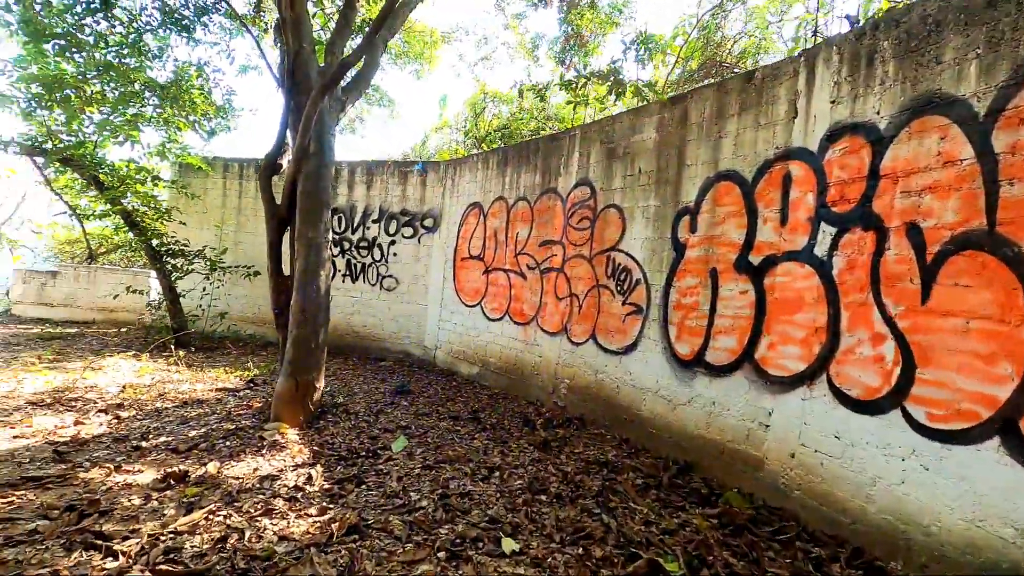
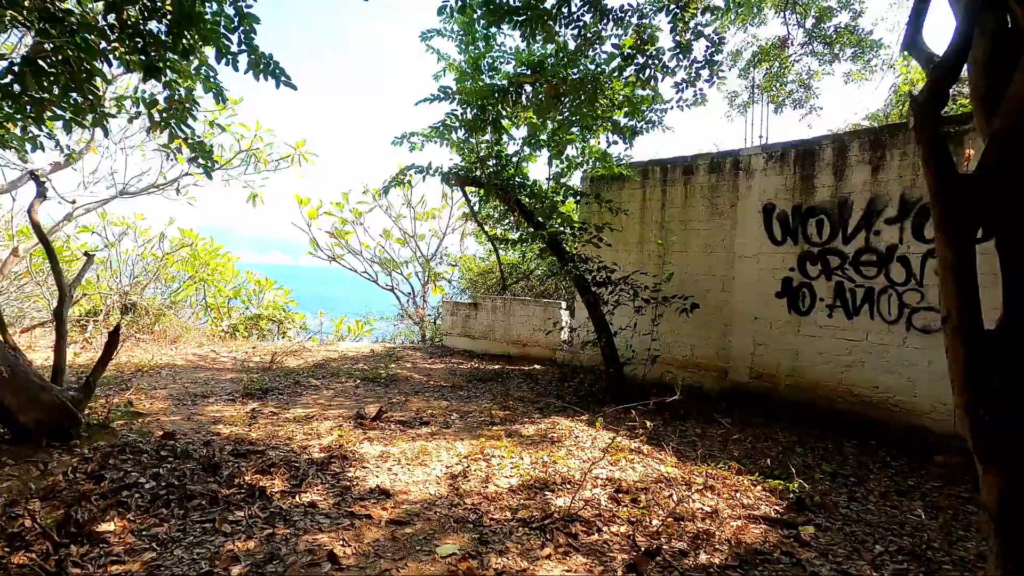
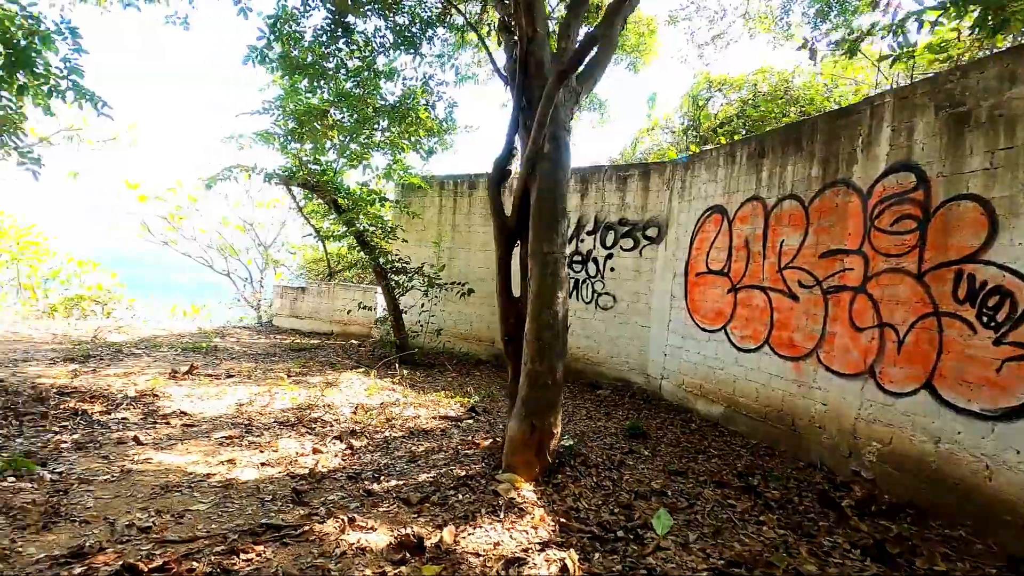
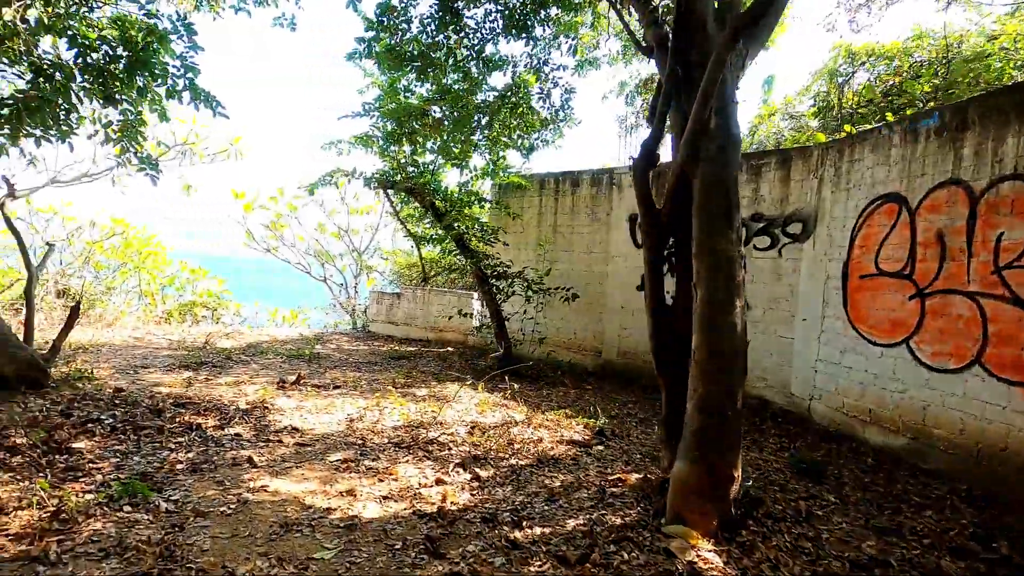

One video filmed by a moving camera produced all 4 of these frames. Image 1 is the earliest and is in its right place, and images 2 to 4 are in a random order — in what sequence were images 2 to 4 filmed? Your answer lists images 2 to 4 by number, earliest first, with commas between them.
3, 4, 2
